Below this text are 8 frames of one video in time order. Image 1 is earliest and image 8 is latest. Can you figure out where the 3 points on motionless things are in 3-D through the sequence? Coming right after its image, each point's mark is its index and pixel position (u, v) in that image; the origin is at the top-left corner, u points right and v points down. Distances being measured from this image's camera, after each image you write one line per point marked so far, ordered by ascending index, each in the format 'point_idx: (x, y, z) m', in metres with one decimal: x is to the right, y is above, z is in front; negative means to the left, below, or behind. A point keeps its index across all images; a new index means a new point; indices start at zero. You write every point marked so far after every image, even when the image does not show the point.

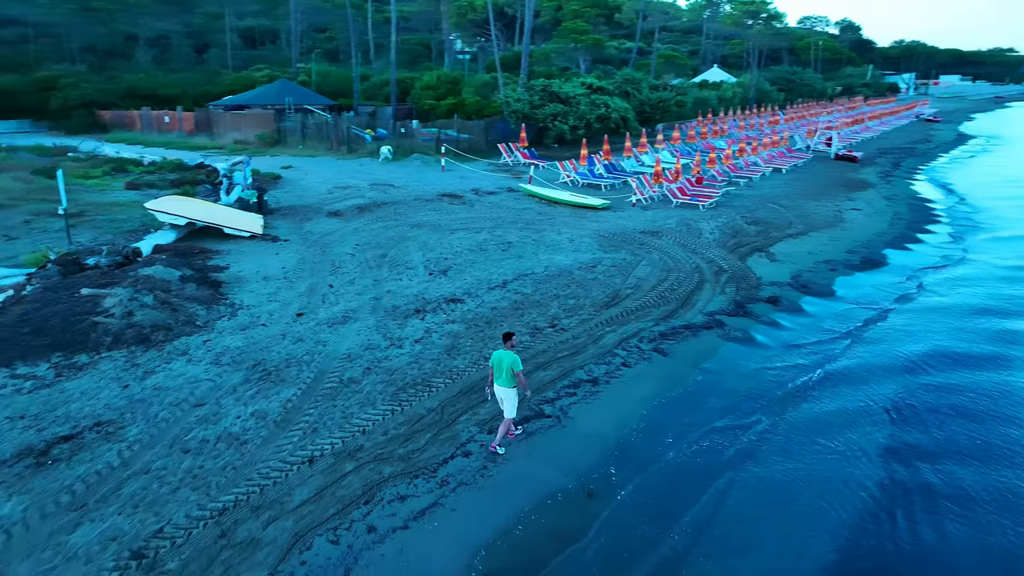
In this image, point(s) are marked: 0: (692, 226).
0: (+4.2, +1.4, +16.2) m
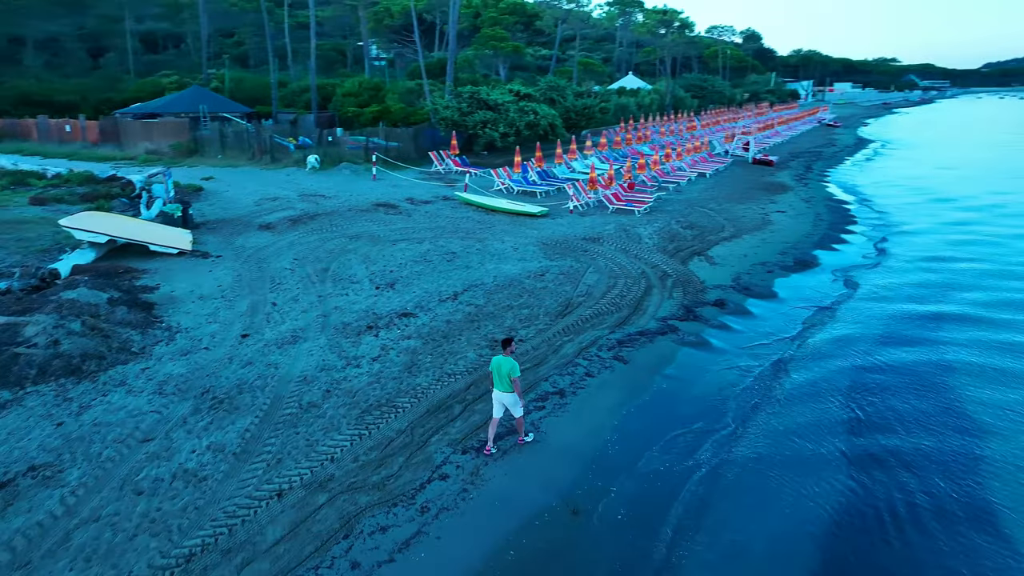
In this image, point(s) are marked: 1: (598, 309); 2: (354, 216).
0: (+2.8, +1.3, +16.4) m
1: (+1.4, -0.3, +11.1) m
2: (-3.7, +1.7, +16.6) m
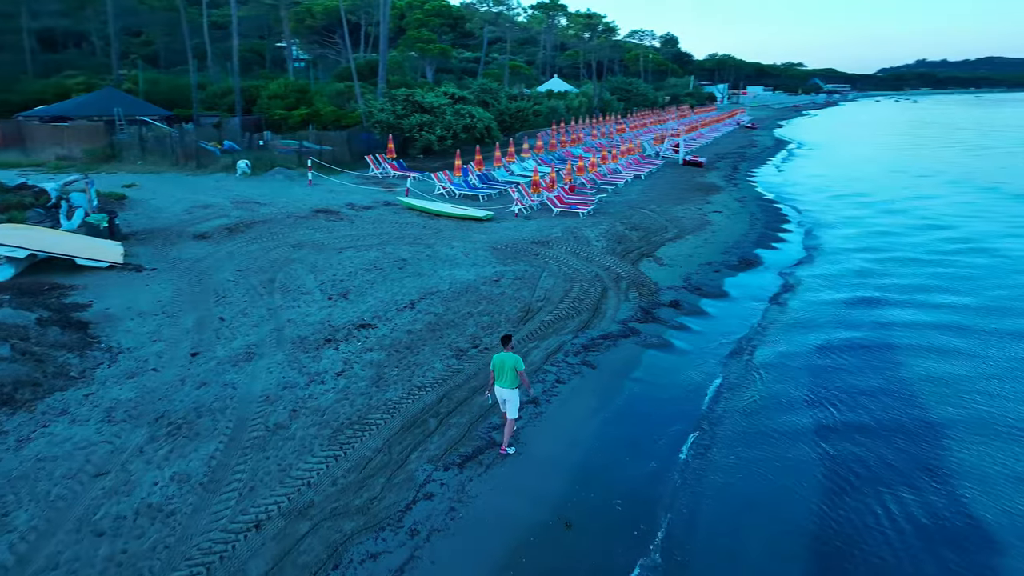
0: (+1.6, +1.3, +16.5) m
1: (+0.7, -0.4, +11.1) m
2: (-5.0, +1.5, +16.0) m
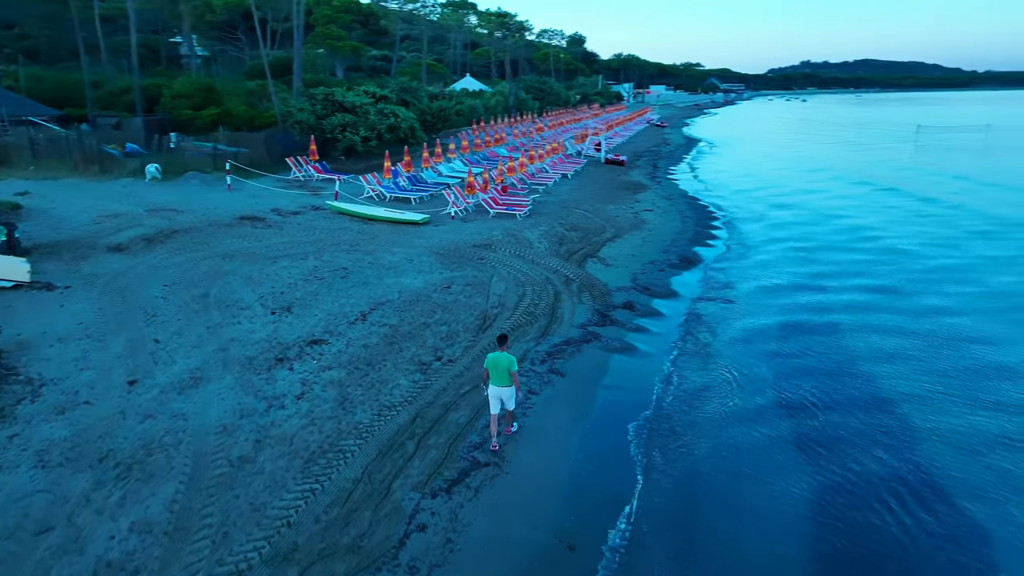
0: (+0.2, +1.2, +16.3) m
1: (+0.1, -0.5, +10.8) m
2: (-6.2, +1.2, +15.0) m
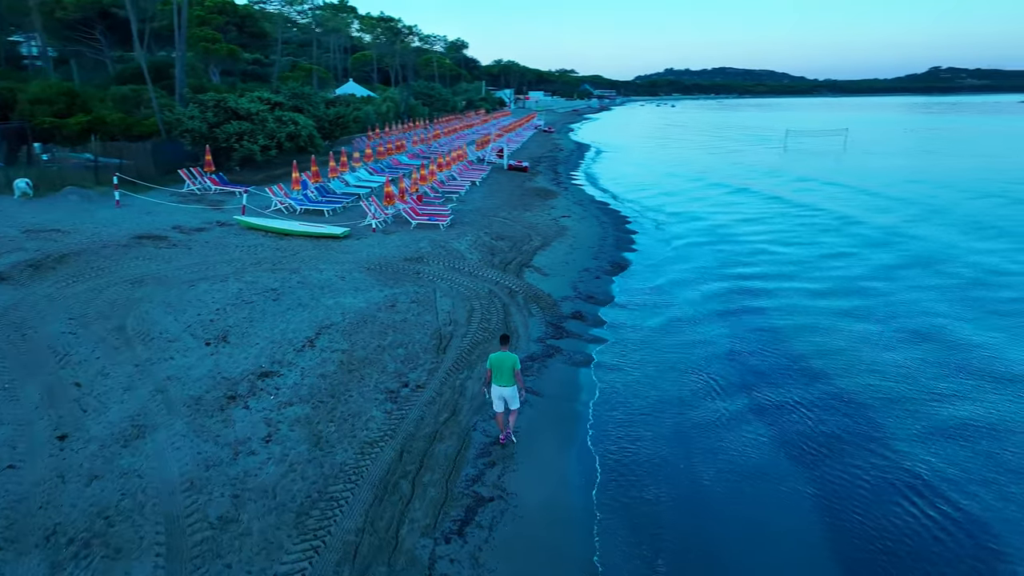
0: (-1.4, +0.9, +15.8) m
1: (-0.6, -0.7, +10.3) m
2: (-7.5, +0.7, +13.5) m
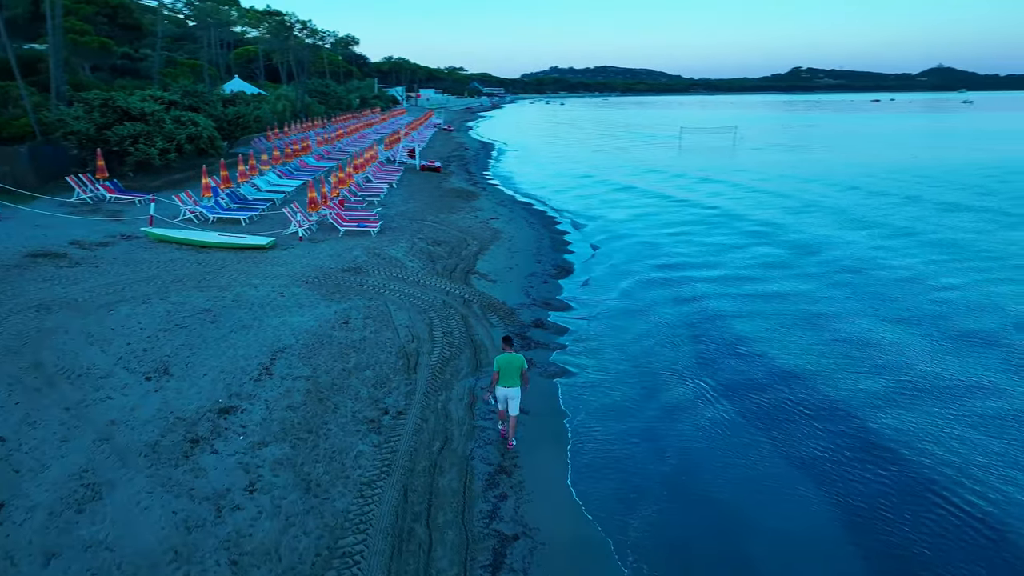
0: (-2.7, +0.7, +15.0) m
1: (-1.0, -0.9, +9.8) m
2: (-8.4, +0.2, +11.8) m
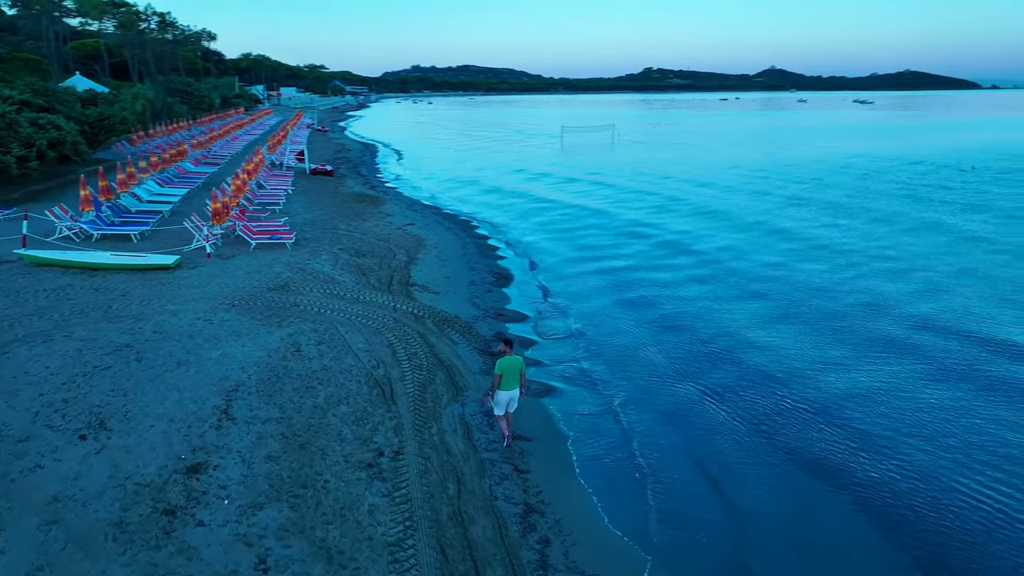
0: (-3.9, +0.3, +13.8) m
1: (-1.2, -1.2, +8.9) m
2: (-8.9, -0.4, +9.6) m
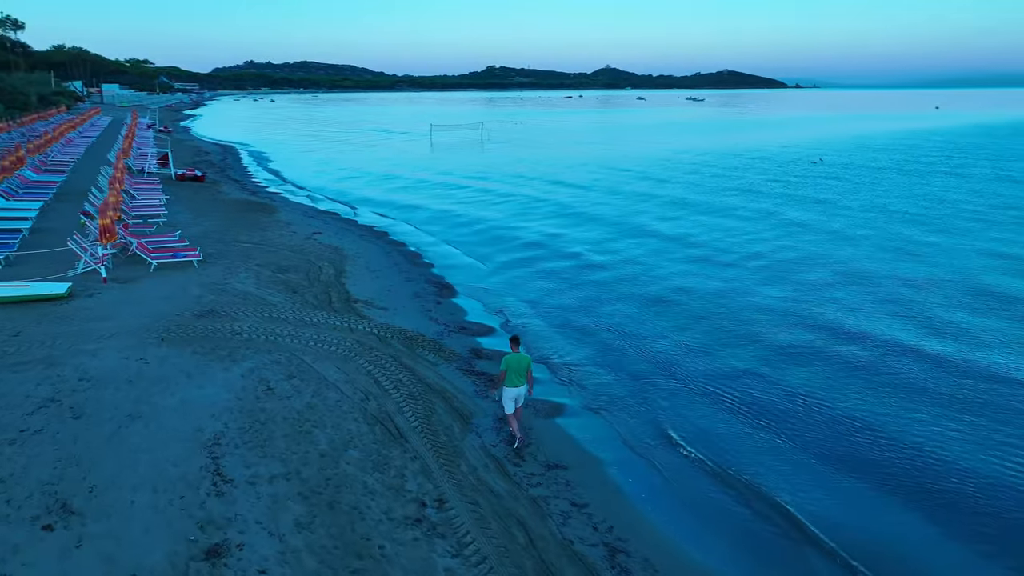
0: (-4.8, -0.1, +12.2) m
1: (-1.1, -1.4, +8.1) m
2: (-8.8, -1.0, +7.1) m
